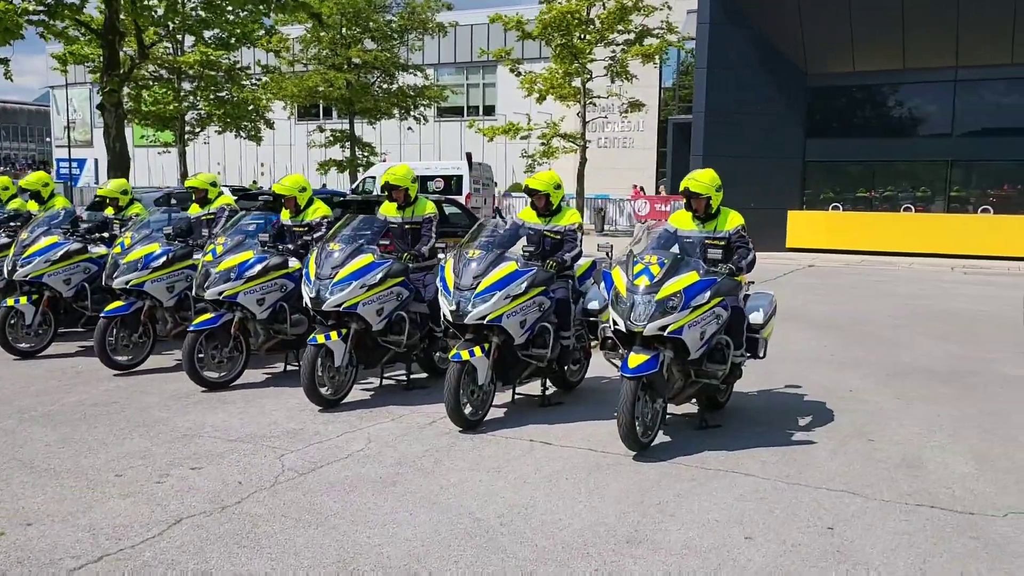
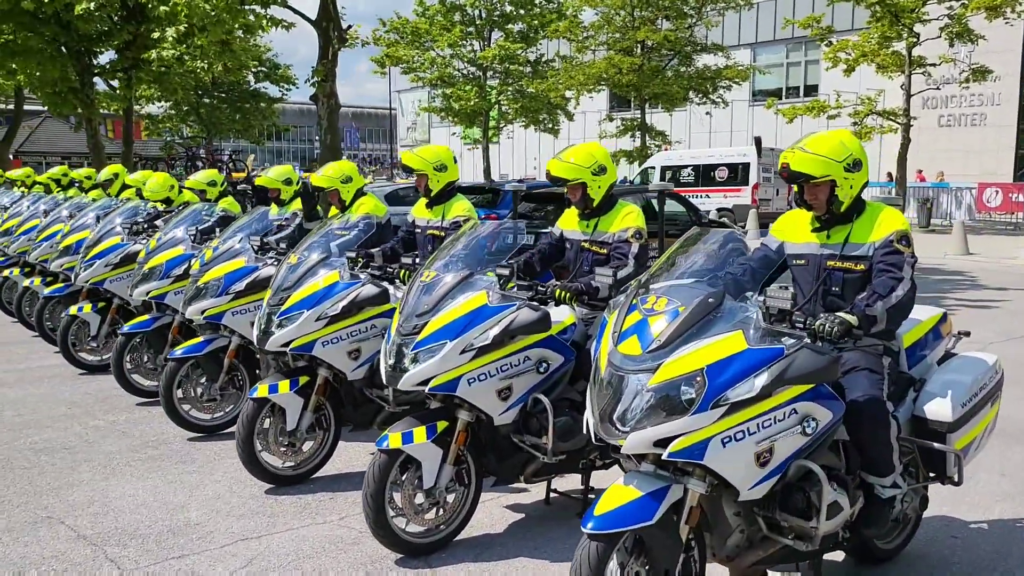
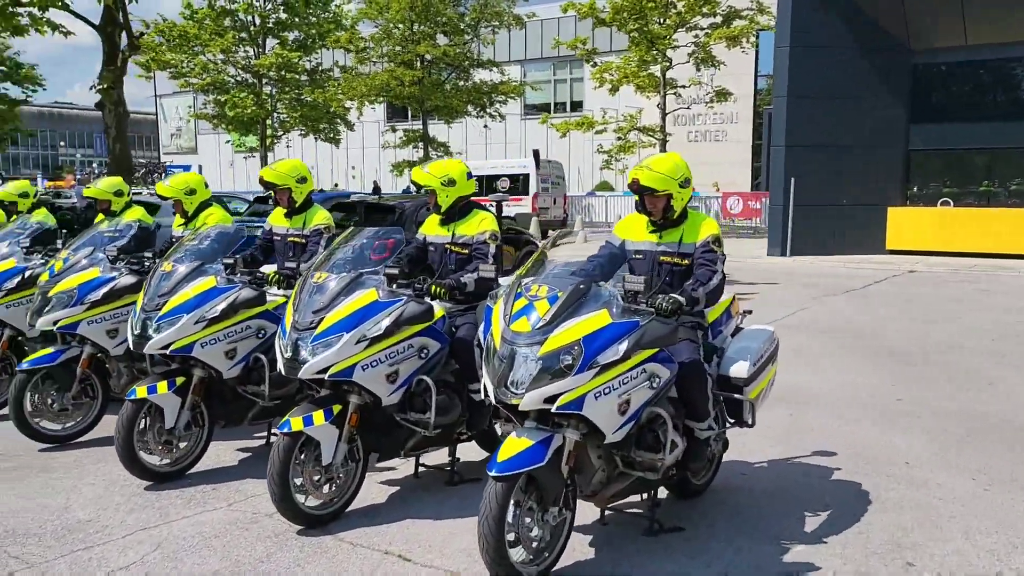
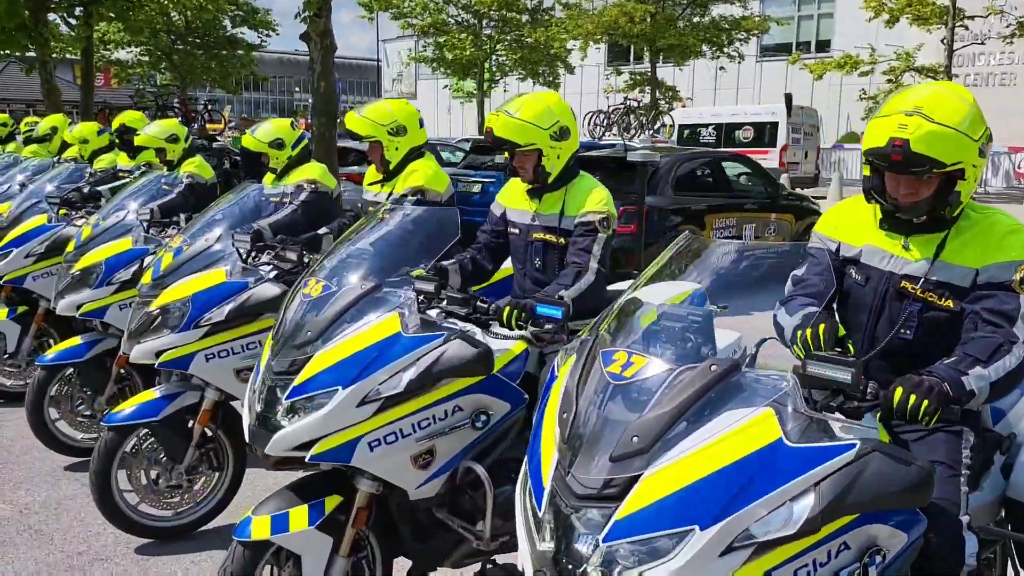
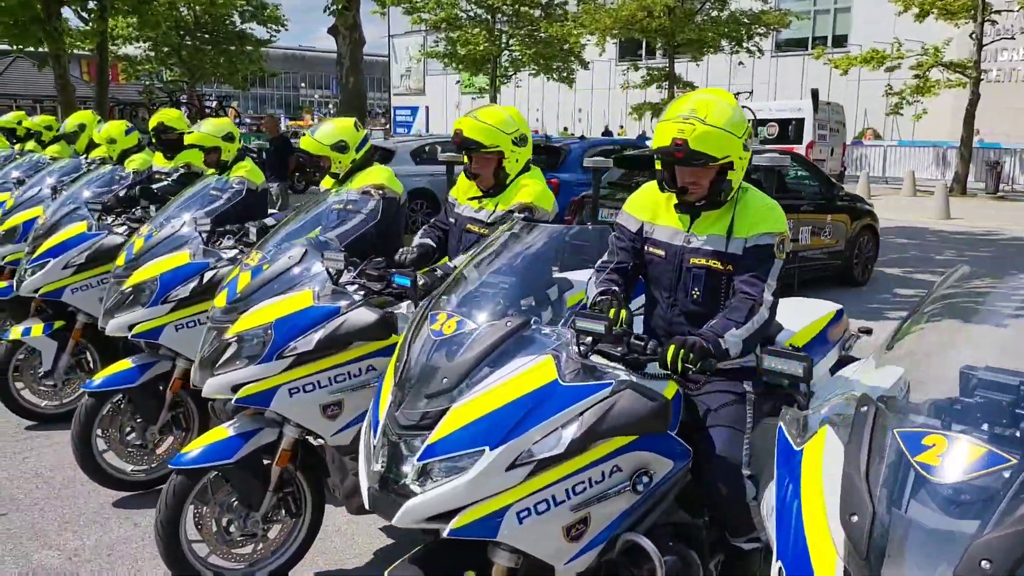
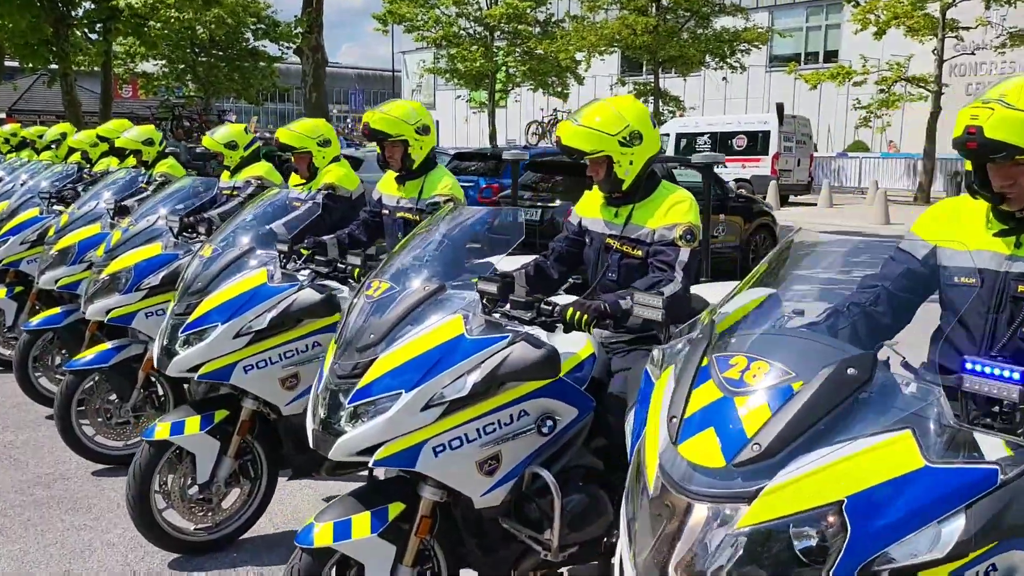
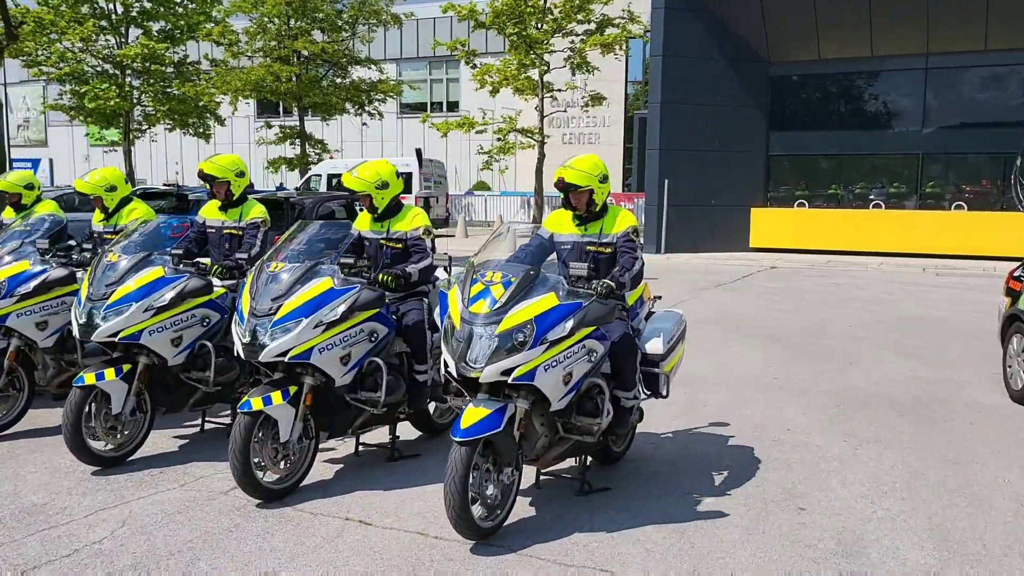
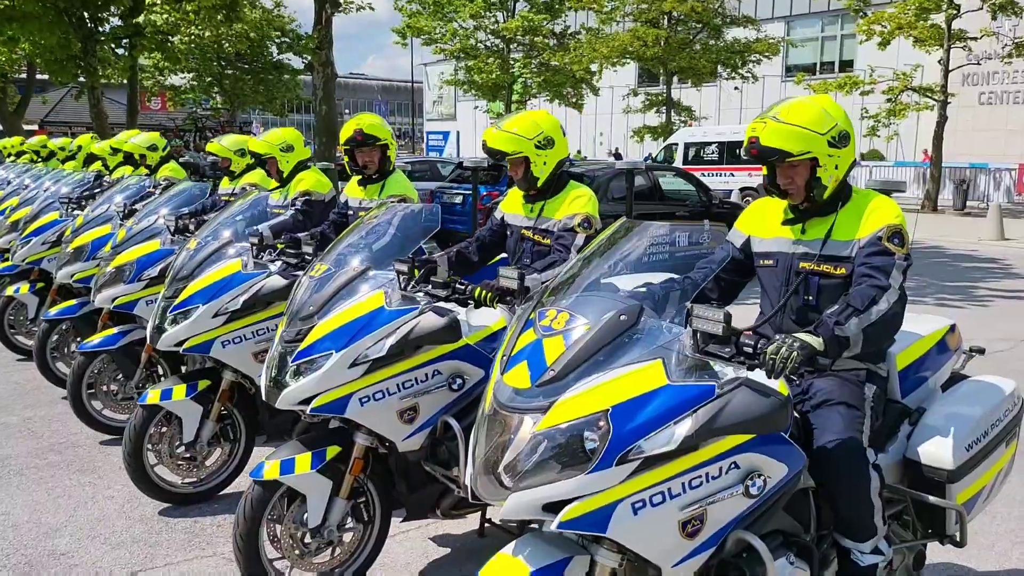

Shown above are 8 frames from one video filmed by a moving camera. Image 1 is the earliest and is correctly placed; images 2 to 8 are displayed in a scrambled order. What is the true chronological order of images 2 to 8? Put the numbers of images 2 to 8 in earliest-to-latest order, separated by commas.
7, 3, 2, 8, 6, 4, 5
